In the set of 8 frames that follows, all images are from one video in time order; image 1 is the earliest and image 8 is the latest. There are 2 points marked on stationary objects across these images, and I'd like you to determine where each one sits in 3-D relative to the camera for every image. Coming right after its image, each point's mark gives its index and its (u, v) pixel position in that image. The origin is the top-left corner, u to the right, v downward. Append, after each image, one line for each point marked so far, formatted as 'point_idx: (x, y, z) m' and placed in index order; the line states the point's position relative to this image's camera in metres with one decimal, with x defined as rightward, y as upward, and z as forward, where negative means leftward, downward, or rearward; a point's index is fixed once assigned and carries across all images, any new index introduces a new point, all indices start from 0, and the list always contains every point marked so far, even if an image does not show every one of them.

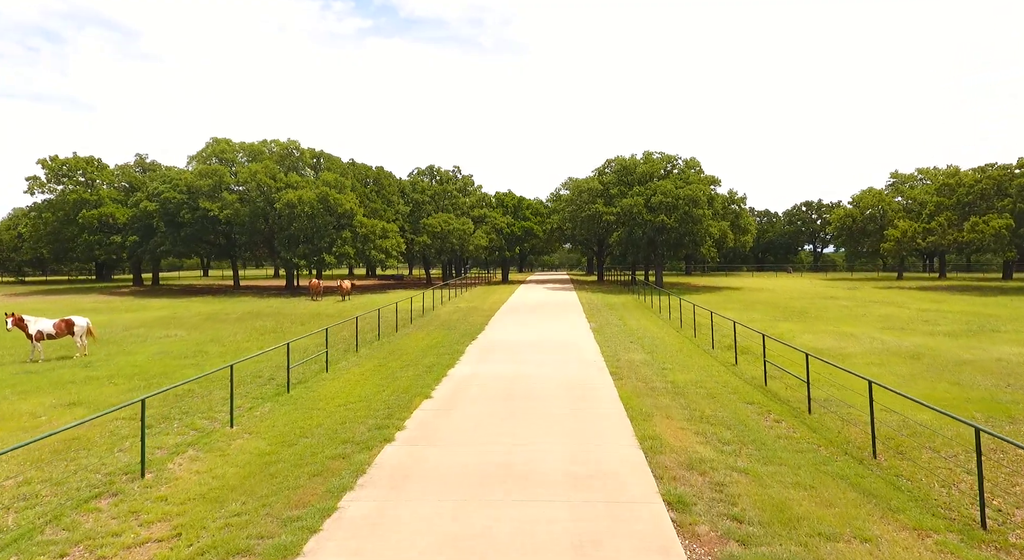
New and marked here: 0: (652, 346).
0: (+4.1, -1.9, +16.4) m
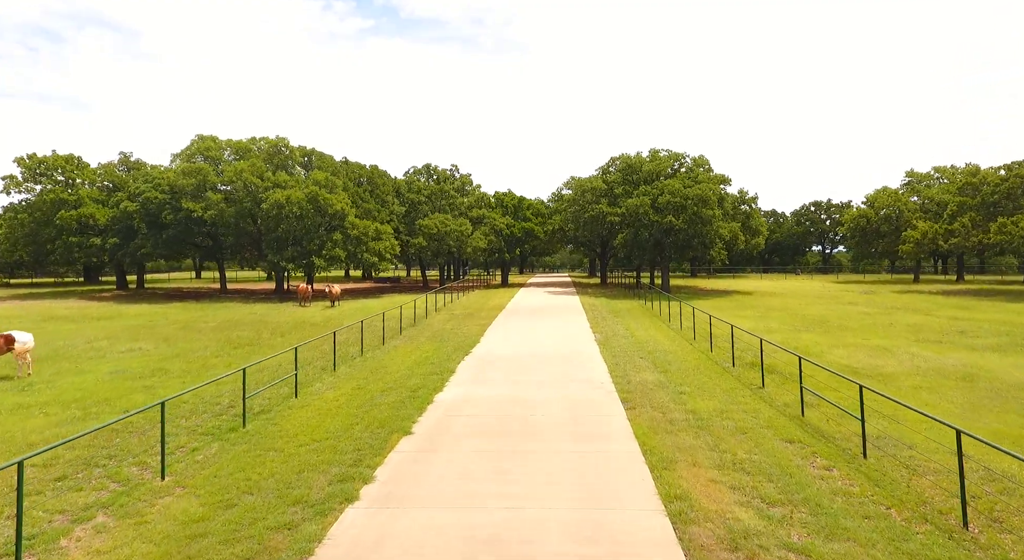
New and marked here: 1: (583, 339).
0: (+4.0, -2.2, +14.7) m
1: (+2.3, -1.9, +18.3) m
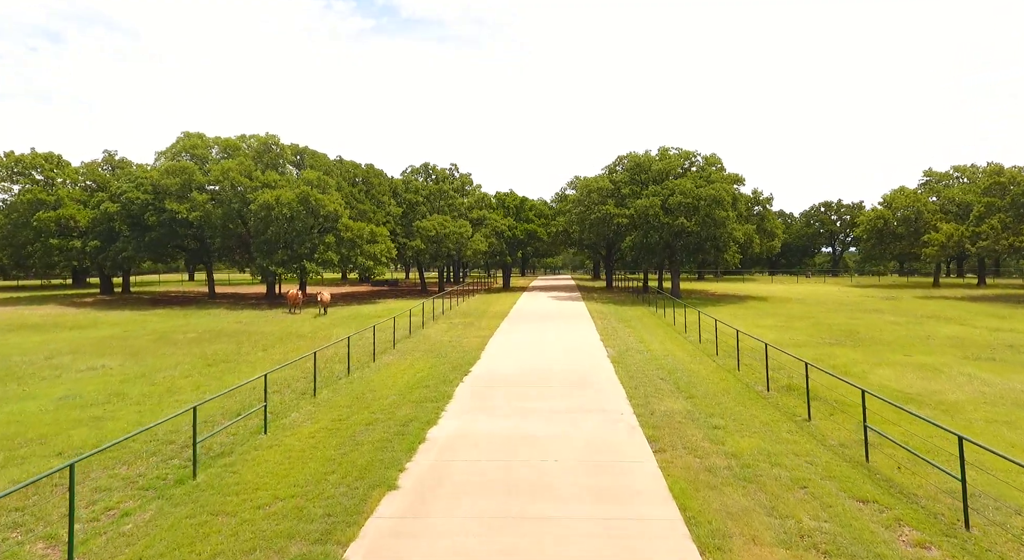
0: (+4.1, -2.4, +13.0) m
1: (+2.4, -2.2, +16.6) m
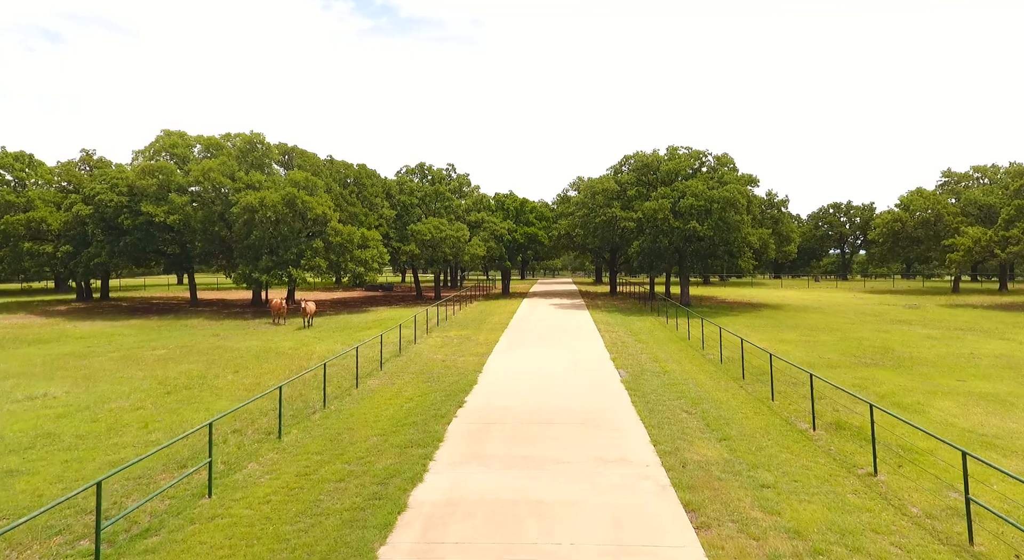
0: (+4.1, -2.8, +11.2) m
1: (+2.4, -2.5, +14.7) m
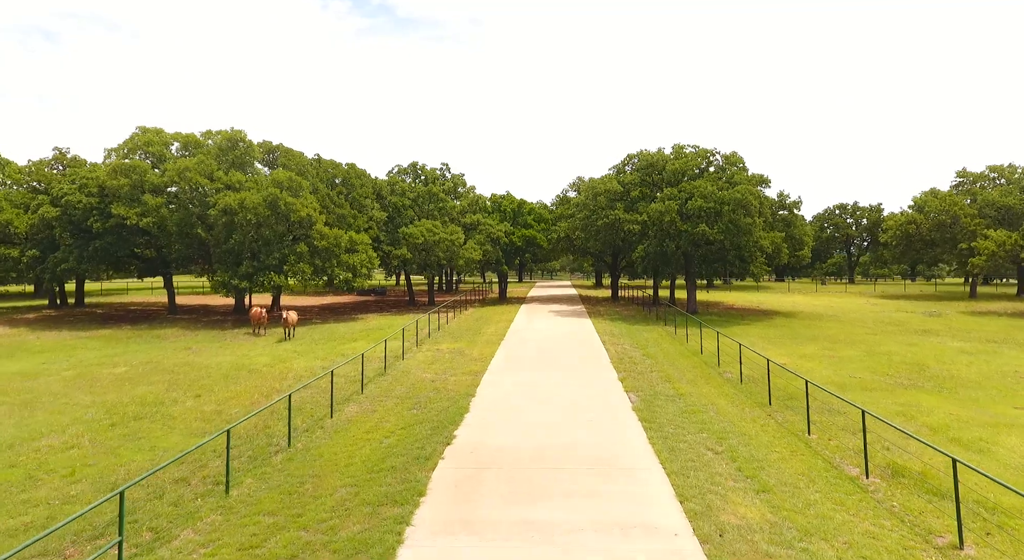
0: (+4.1, -3.1, +9.4) m
1: (+2.4, -2.8, +13.0) m
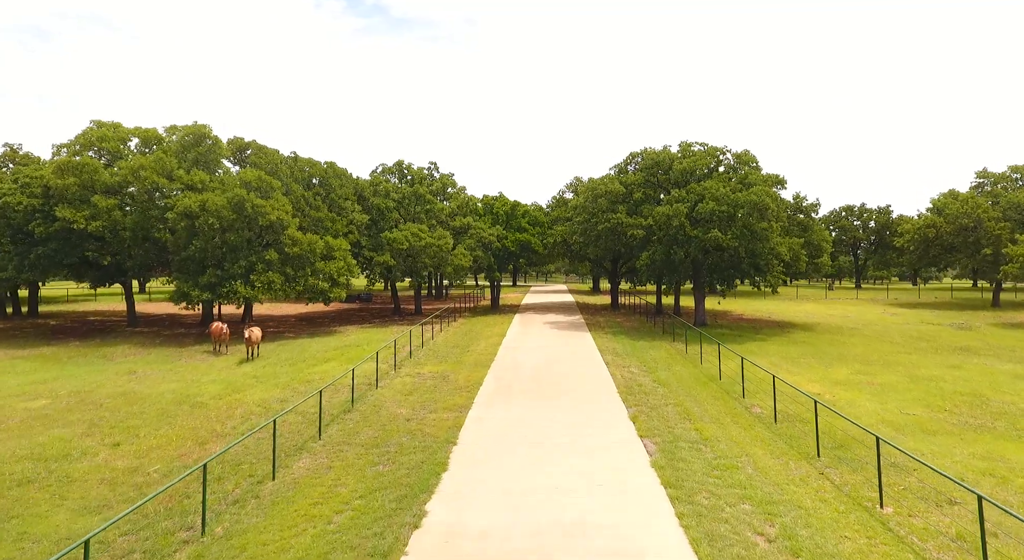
0: (+3.9, -3.6, +7.0) m
1: (+2.2, -3.3, +10.5) m
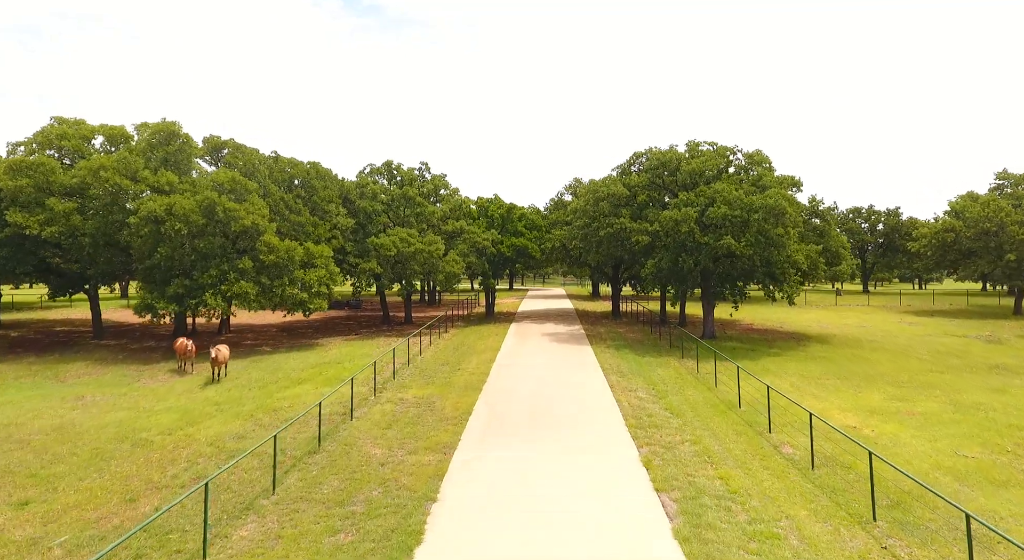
0: (+3.8, -4.0, +5.0) m
1: (+2.0, -3.7, +8.6) m
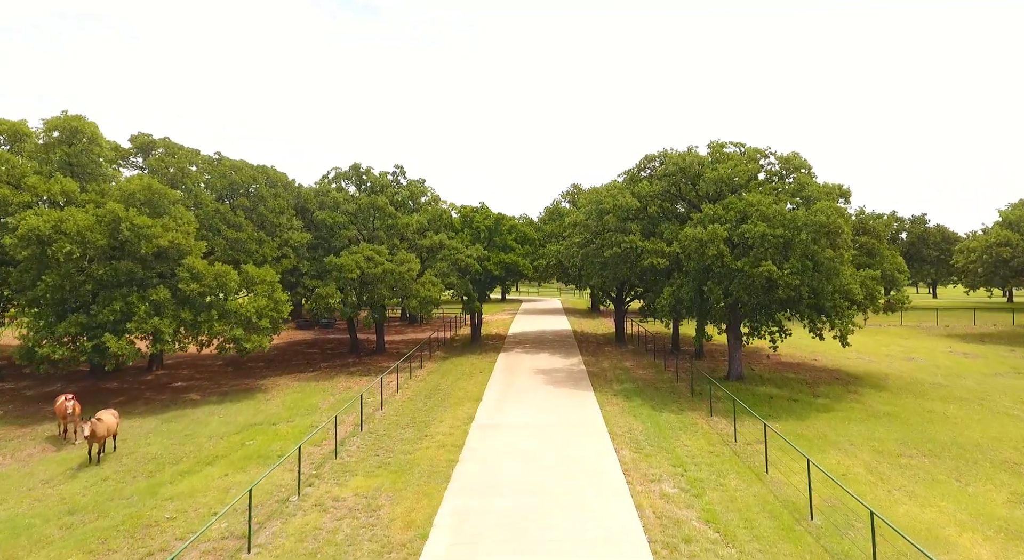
0: (+3.4, -5.0, +0.5) m
1: (+1.6, -4.8, +4.0) m
